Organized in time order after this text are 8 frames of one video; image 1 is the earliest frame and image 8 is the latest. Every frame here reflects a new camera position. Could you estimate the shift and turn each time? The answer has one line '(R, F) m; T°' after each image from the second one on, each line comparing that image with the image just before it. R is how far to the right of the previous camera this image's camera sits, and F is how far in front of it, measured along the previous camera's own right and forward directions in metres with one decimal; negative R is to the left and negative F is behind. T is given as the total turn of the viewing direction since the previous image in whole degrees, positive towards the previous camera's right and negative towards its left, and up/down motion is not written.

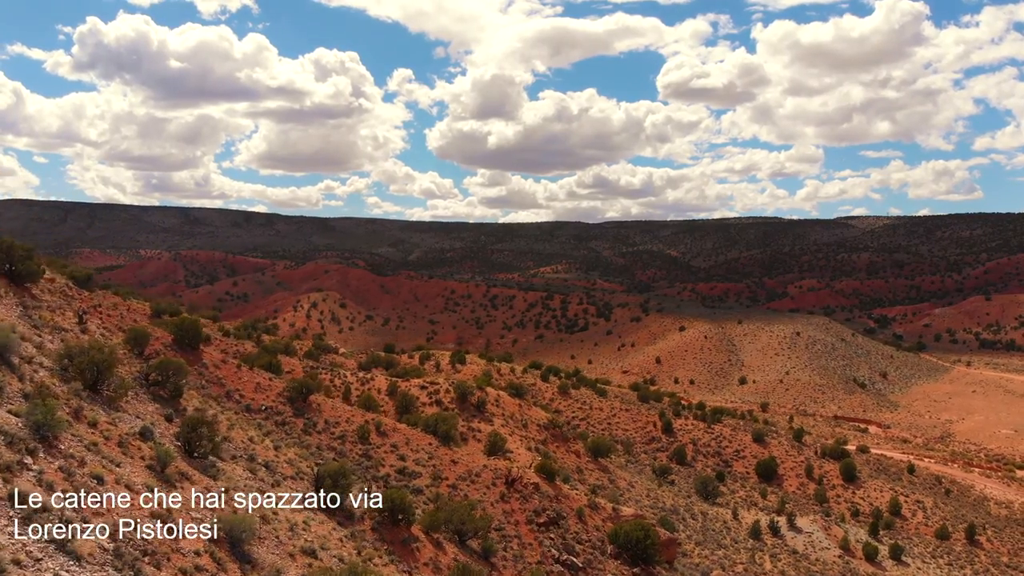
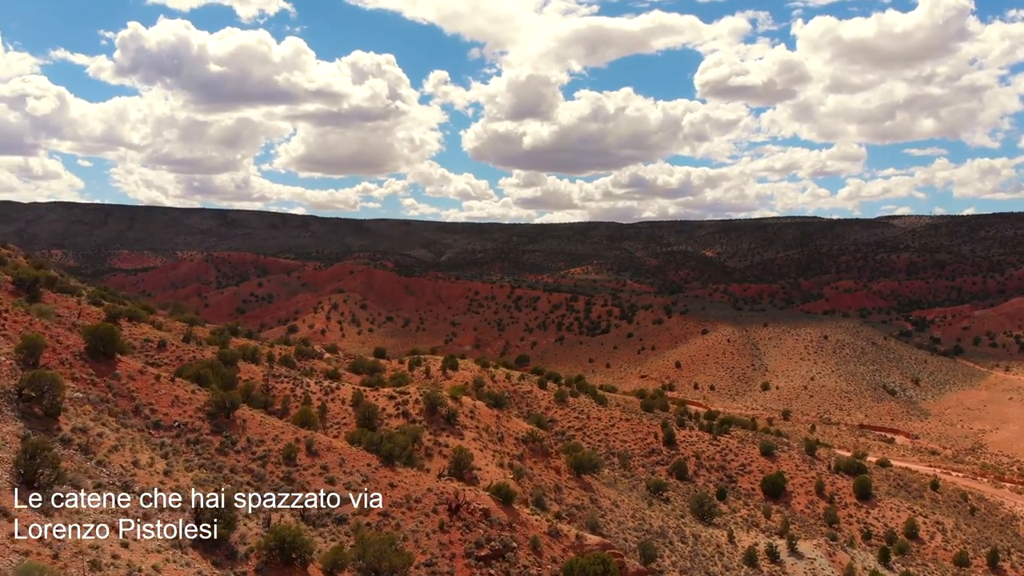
(+2.0, +2.3) m; -2°
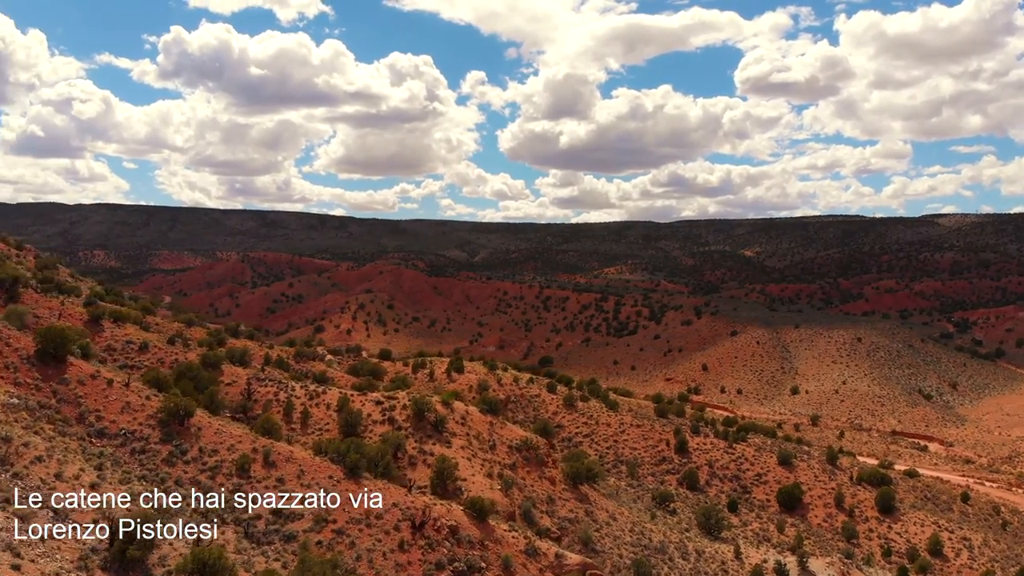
(+1.4, +1.4) m; -3°
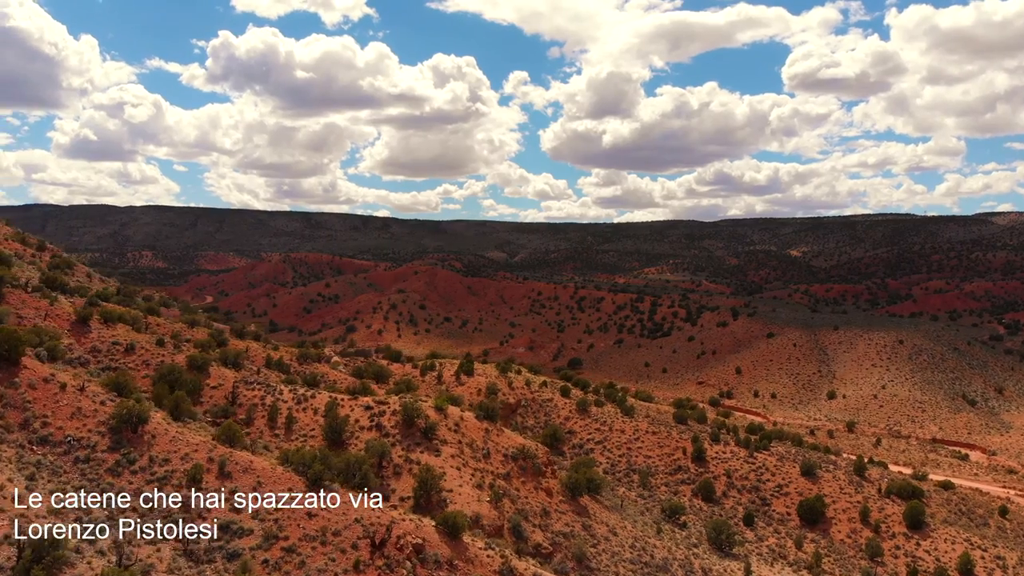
(+1.4, +1.4) m; -3°
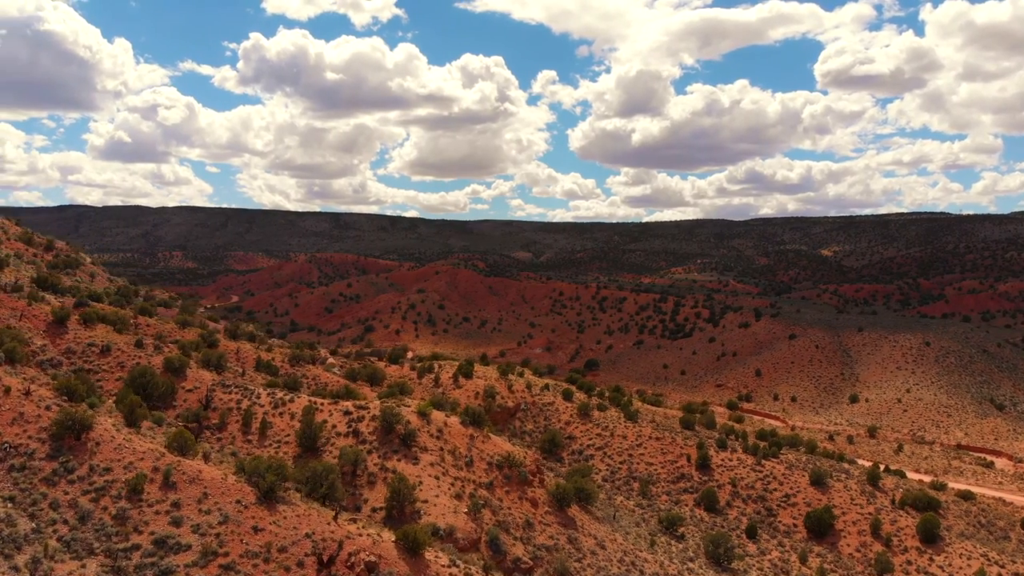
(+1.2, +1.2) m; -2°
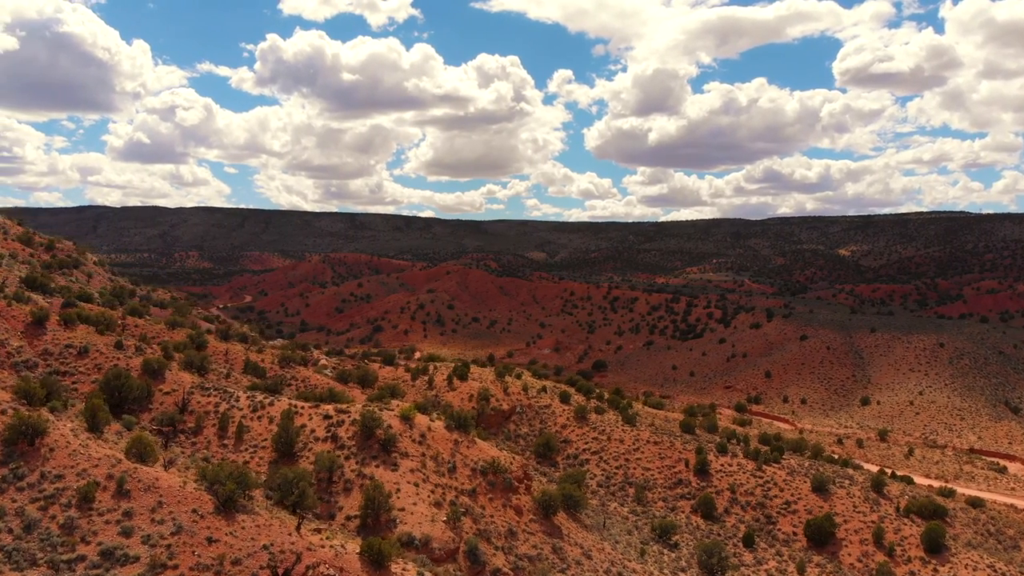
(+0.9, +0.8) m; -1°
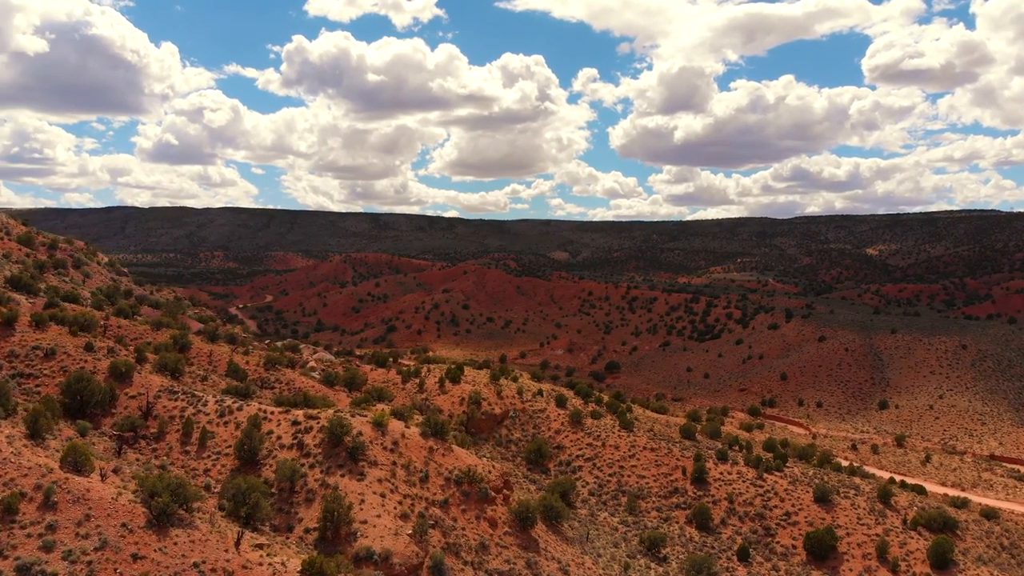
(+1.3, +1.1) m; -2°
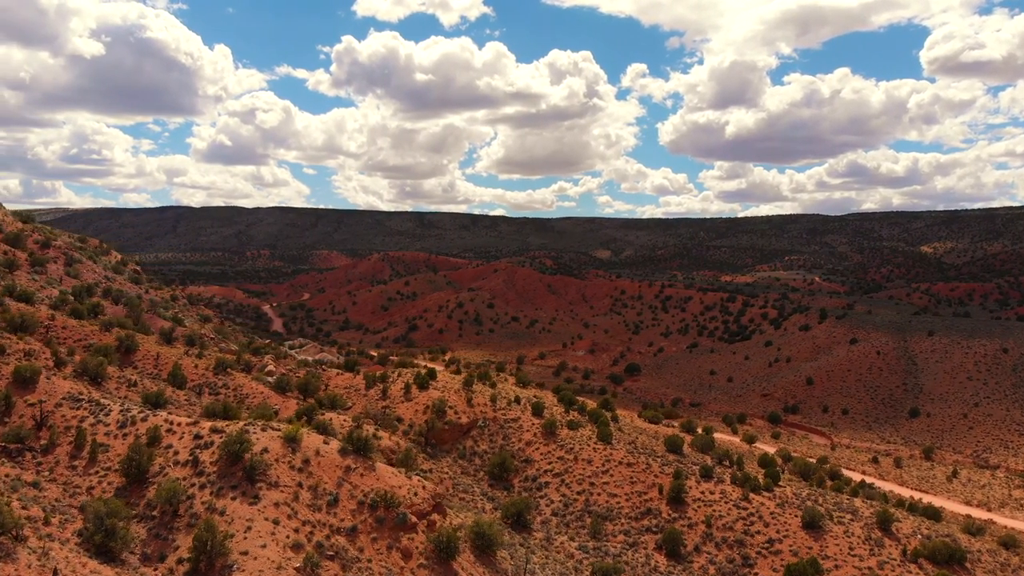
(+2.9, +2.6) m; -3°
